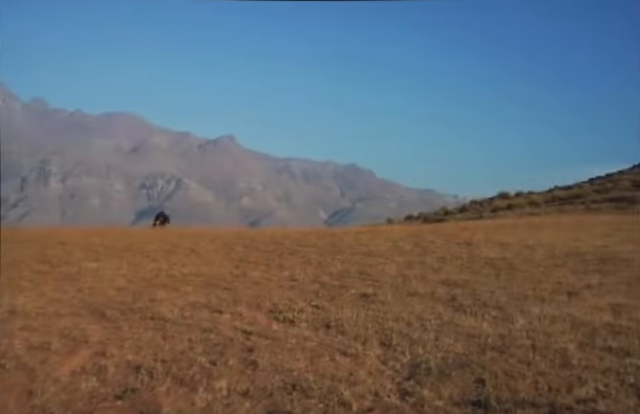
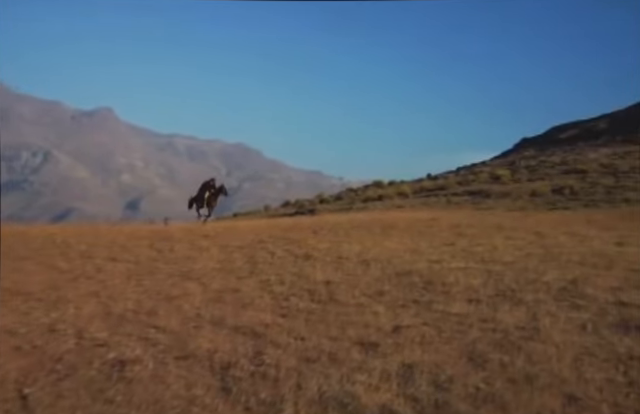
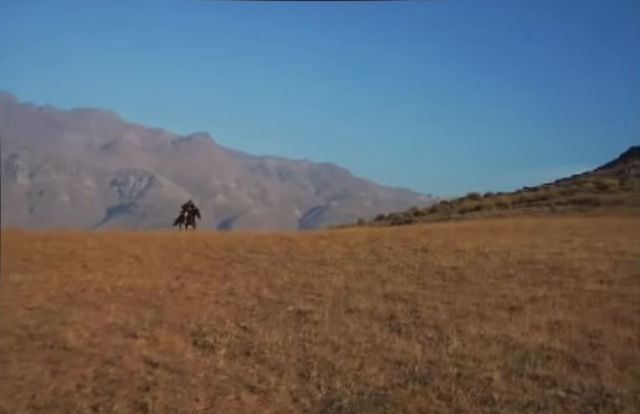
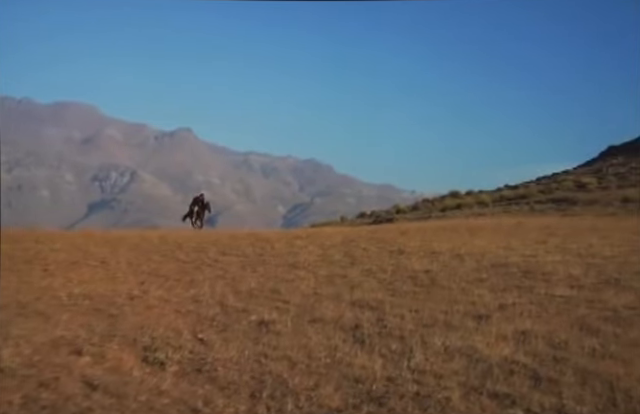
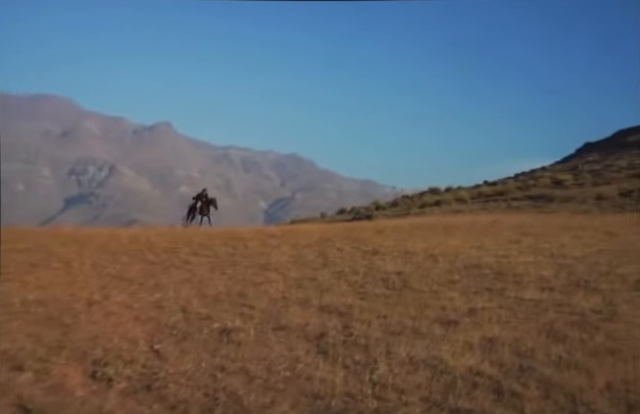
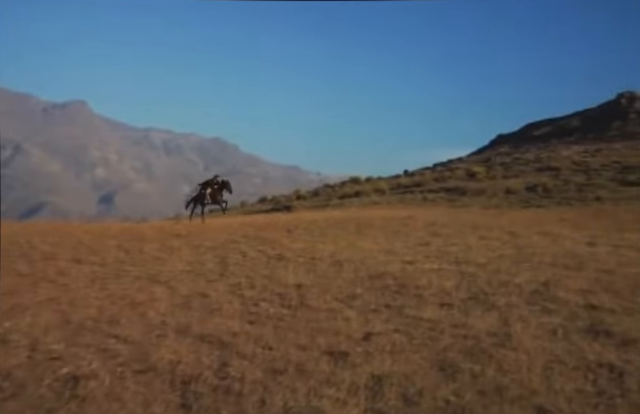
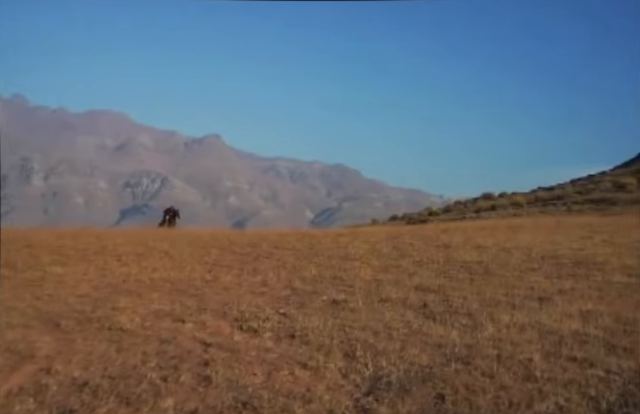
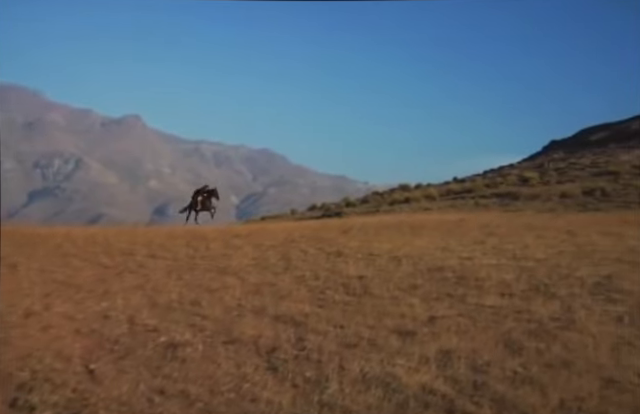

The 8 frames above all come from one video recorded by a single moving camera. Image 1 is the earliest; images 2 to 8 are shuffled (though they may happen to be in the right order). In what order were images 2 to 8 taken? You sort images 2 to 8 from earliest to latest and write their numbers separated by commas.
7, 3, 4, 5, 8, 2, 6
